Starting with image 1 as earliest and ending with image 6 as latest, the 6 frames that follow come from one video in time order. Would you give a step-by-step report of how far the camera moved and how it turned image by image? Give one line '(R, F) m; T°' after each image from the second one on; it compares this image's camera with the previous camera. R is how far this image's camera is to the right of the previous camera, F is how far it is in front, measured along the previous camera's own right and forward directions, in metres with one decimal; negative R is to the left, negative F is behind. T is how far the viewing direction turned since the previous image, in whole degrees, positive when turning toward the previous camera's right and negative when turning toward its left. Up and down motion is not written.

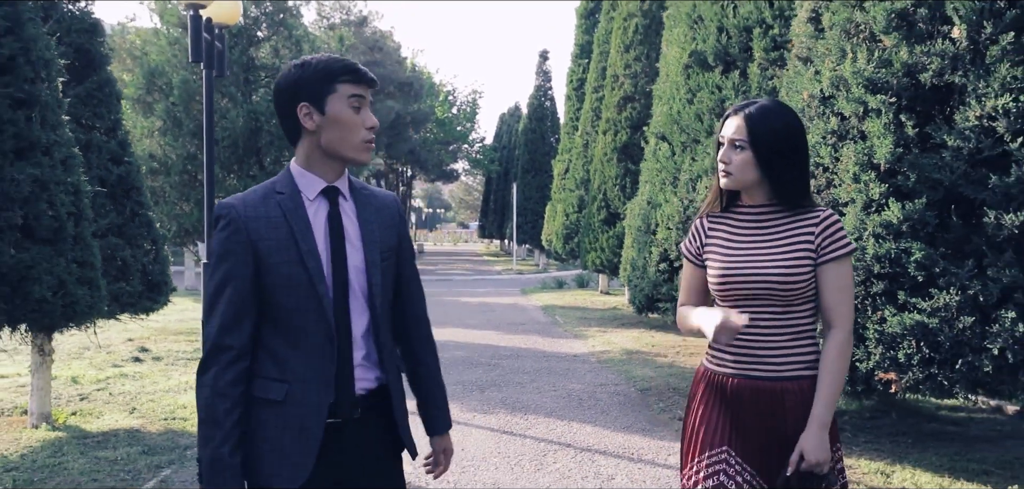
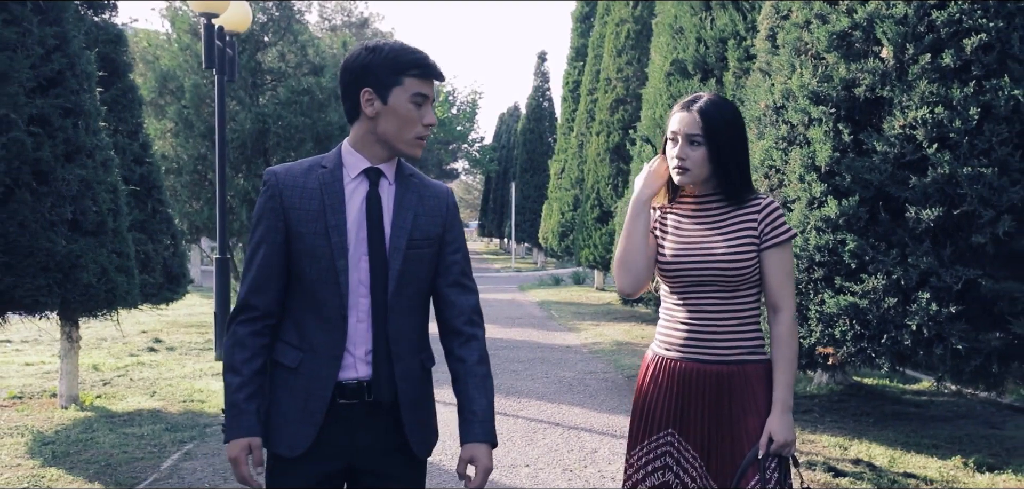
(+0.1, -0.7) m; 0°
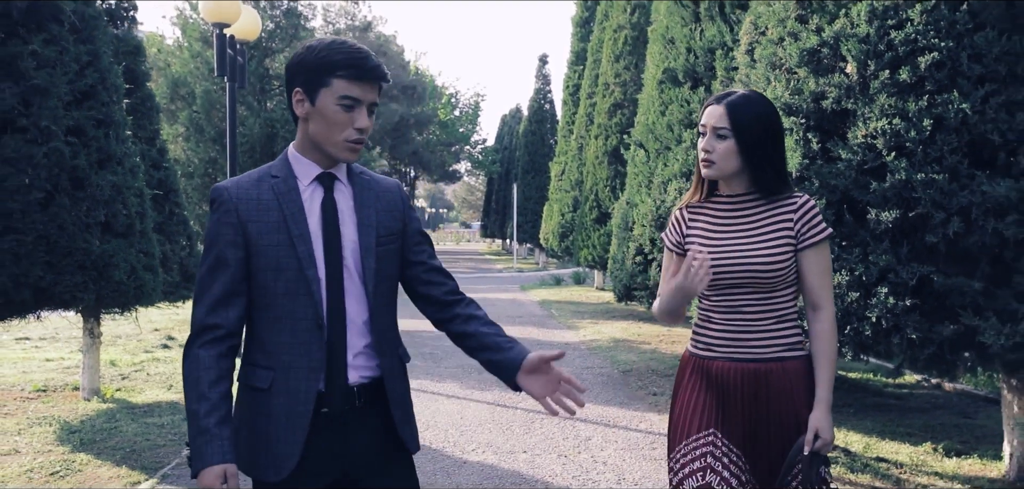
(0.0, -0.5) m; 0°
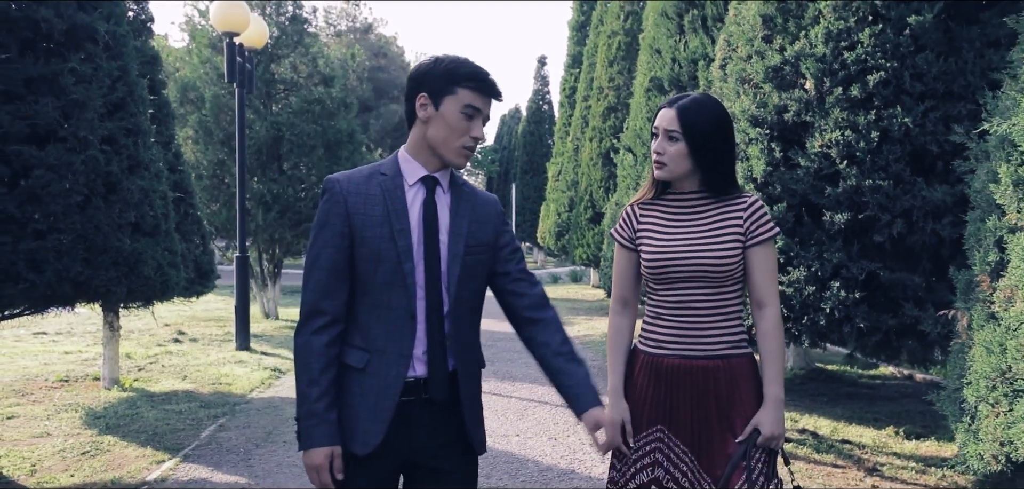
(+0.1, -0.6) m; 0°
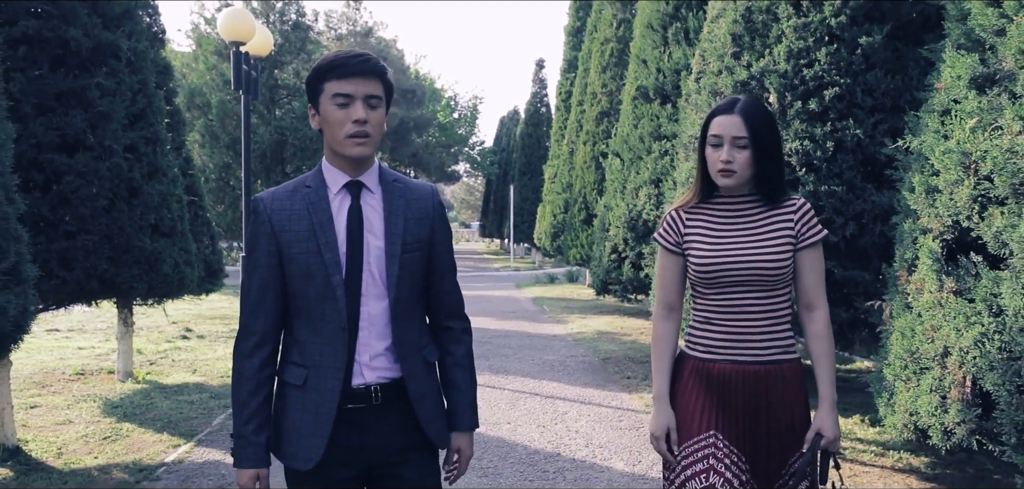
(+0.1, -0.6) m; 0°
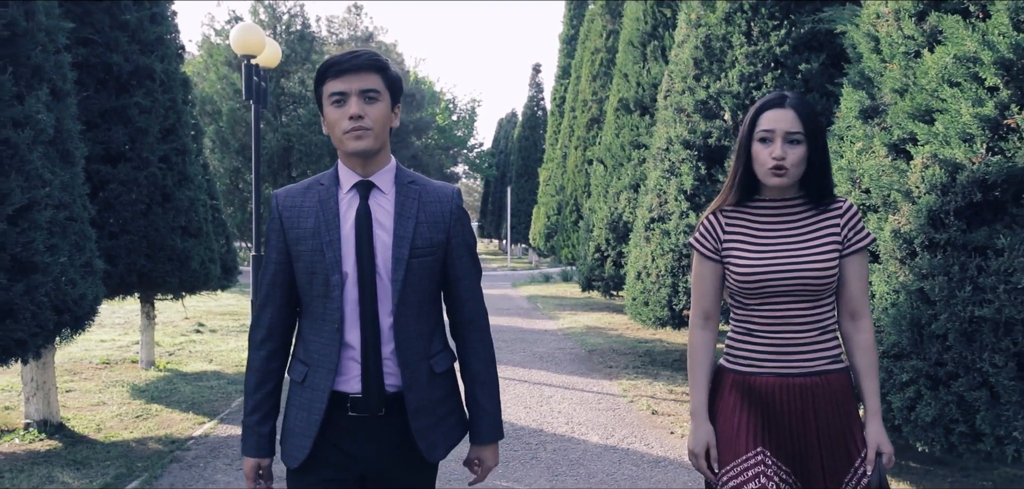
(+0.1, -1.0) m; 0°
